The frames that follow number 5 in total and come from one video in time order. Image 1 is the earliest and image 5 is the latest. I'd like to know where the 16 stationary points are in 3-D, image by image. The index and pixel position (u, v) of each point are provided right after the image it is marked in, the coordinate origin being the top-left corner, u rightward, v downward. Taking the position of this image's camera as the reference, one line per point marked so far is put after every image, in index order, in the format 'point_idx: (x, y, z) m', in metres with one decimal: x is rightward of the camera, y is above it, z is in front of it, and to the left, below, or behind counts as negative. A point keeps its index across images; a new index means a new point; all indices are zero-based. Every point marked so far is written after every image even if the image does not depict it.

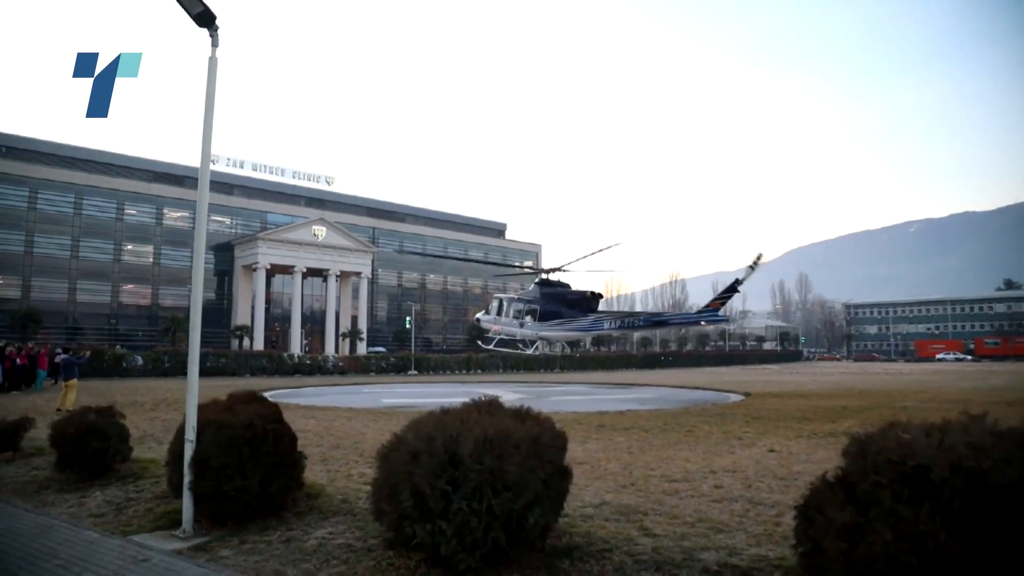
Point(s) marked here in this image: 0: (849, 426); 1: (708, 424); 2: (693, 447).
0: (+4.3, -1.7, +9.0) m
1: (+2.8, -1.9, +10.0) m
2: (+1.8, -1.6, +7.2) m
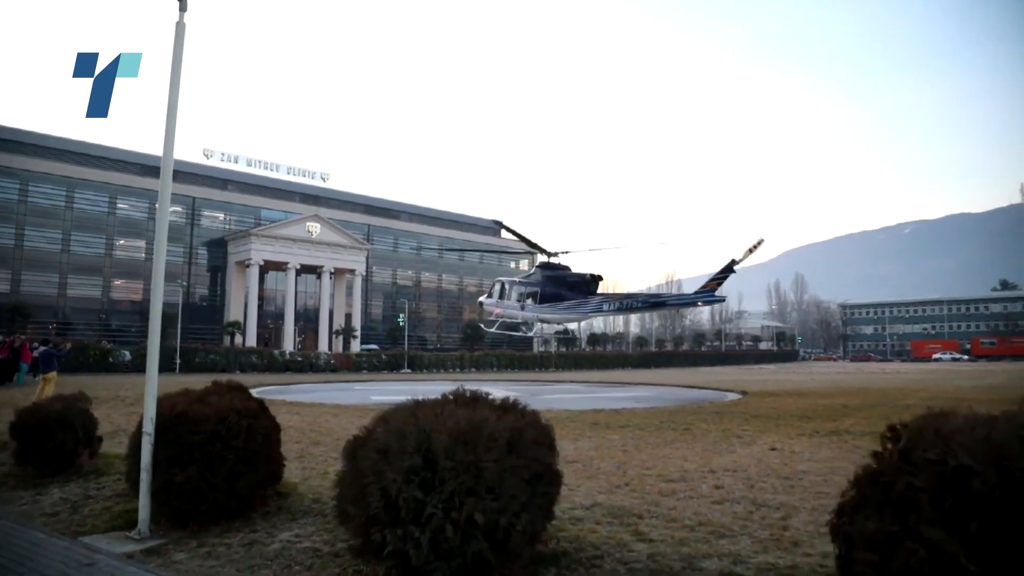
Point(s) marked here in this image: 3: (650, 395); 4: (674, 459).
0: (+4.2, -1.6, +8.8) m
1: (+2.7, -1.8, +9.7) m
2: (+1.7, -1.5, +6.9) m
3: (+3.0, -2.4, +15.9) m
4: (+1.4, -1.4, +5.9) m
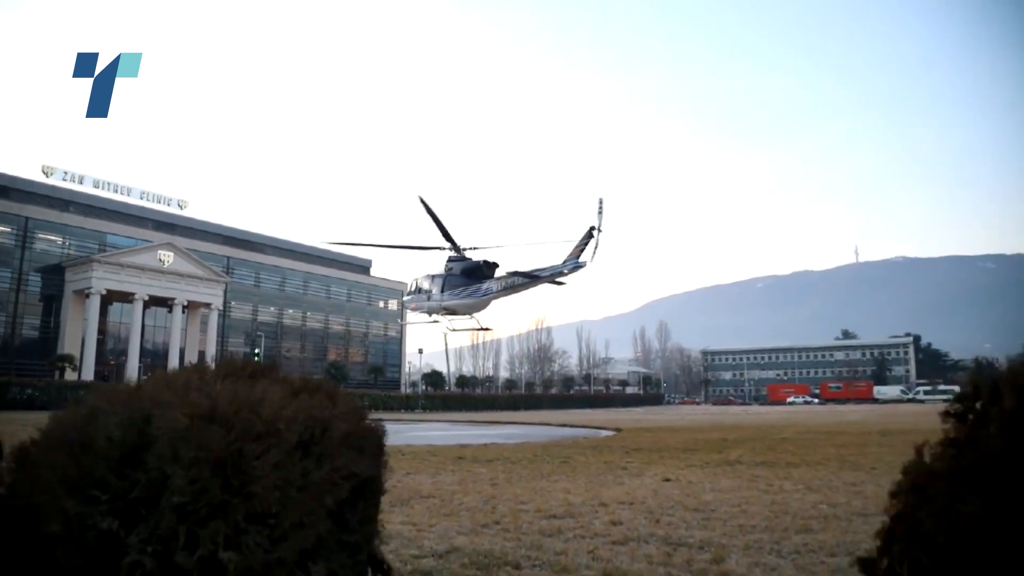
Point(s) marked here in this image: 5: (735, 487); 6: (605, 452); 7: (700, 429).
0: (+2.5, -1.9, +8.2) m
1: (+0.9, -2.1, +8.8) m
2: (+0.5, -1.6, +5.9) m
3: (+0.1, -3.1, +14.9) m
4: (+0.3, -1.4, +4.9) m
5: (+1.6, -1.4, +5.0) m
6: (+1.2, -2.1, +8.9) m
7: (+3.7, -2.8, +13.9) m
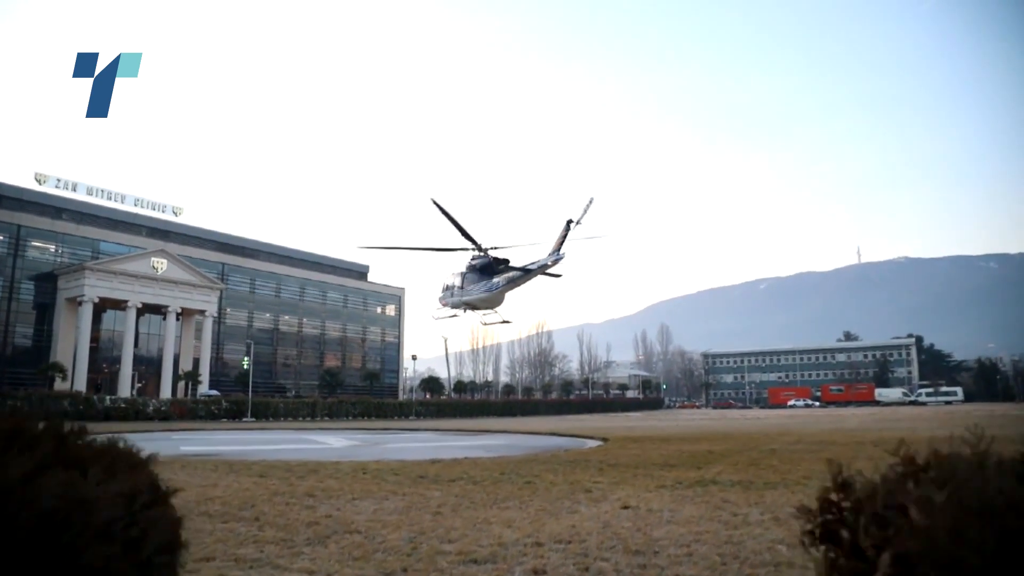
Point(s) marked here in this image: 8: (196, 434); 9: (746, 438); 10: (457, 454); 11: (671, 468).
0: (+2.2, -1.9, +7.6) m
1: (+0.5, -2.1, +8.3) m
2: (+0.1, -1.7, +5.4) m
3: (-0.2, -3.2, +14.4) m
4: (-0.1, -1.5, +4.4) m
5: (+1.2, -1.5, +4.5) m
6: (+0.8, -2.1, +8.4) m
7: (+3.3, -2.8, +13.3) m
8: (-9.3, -4.1, +19.7) m
9: (+4.1, -2.6, +12.4) m
10: (-0.9, -2.7, +11.6) m
11: (+1.8, -2.0, +7.6) m
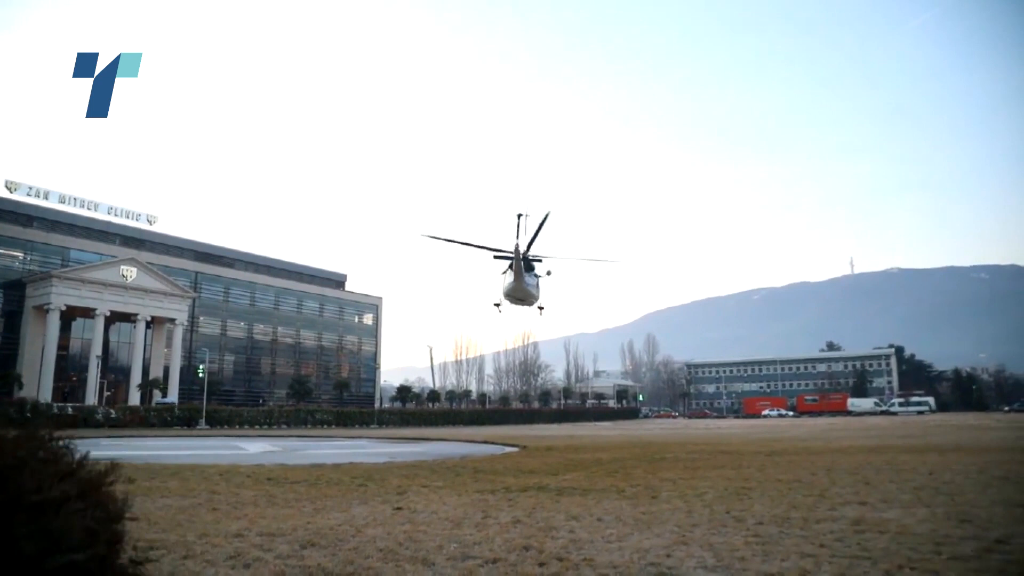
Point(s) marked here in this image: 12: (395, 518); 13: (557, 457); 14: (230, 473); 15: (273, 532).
0: (+0.6, -1.9, +7.1) m
1: (-1.0, -2.1, +7.7) m
2: (-1.4, -1.5, +4.8) m
3: (-1.7, -3.2, +13.8) m
4: (-1.6, -1.3, +3.8) m
5: (-0.3, -1.3, +3.9) m
6: (-0.7, -2.1, +7.8) m
7: (+1.8, -2.9, +12.7) m
8: (-10.8, -4.2, +19.0) m
9: (+2.6, -2.6, +11.8) m
10: (-2.4, -2.7, +11.0) m
11: (+0.3, -1.9, +7.0) m
12: (-0.8, -1.3, +3.9) m
13: (+0.7, -2.3, +9.2) m
14: (-3.0, -2.1, +7.8) m
15: (-1.2, -1.2, +3.3) m
